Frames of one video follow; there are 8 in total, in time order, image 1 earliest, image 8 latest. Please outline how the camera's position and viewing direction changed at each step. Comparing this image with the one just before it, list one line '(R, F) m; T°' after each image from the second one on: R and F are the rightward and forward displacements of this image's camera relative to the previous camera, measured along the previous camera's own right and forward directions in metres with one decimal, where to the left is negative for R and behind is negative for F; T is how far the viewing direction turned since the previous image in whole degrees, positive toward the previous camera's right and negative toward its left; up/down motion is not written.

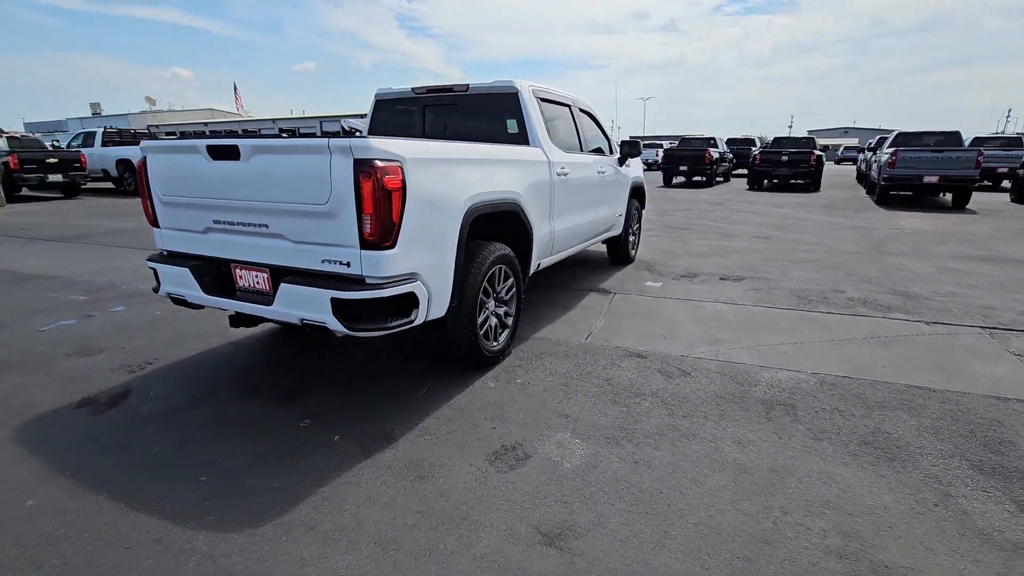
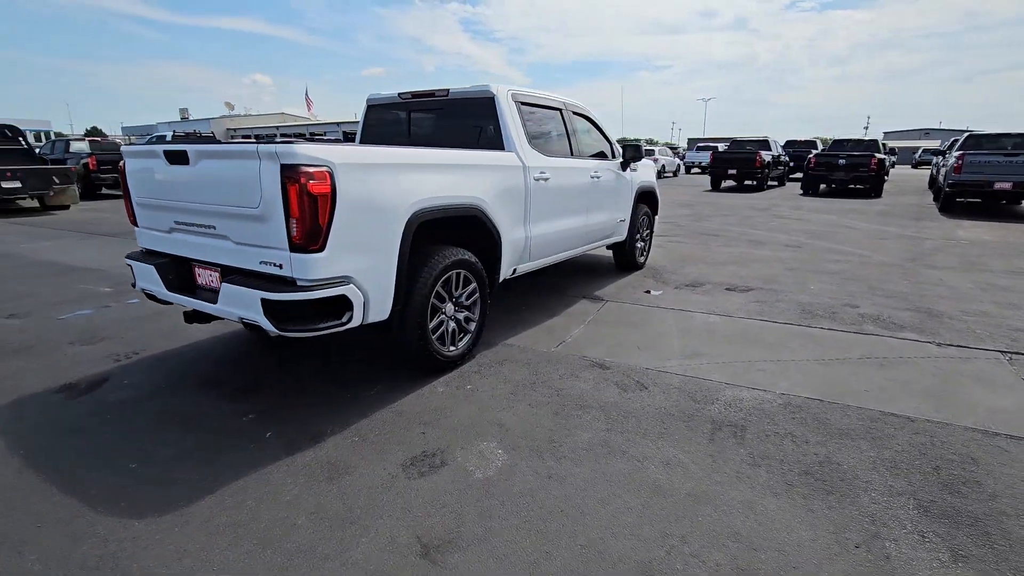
(+0.7, +0.1) m; -6°
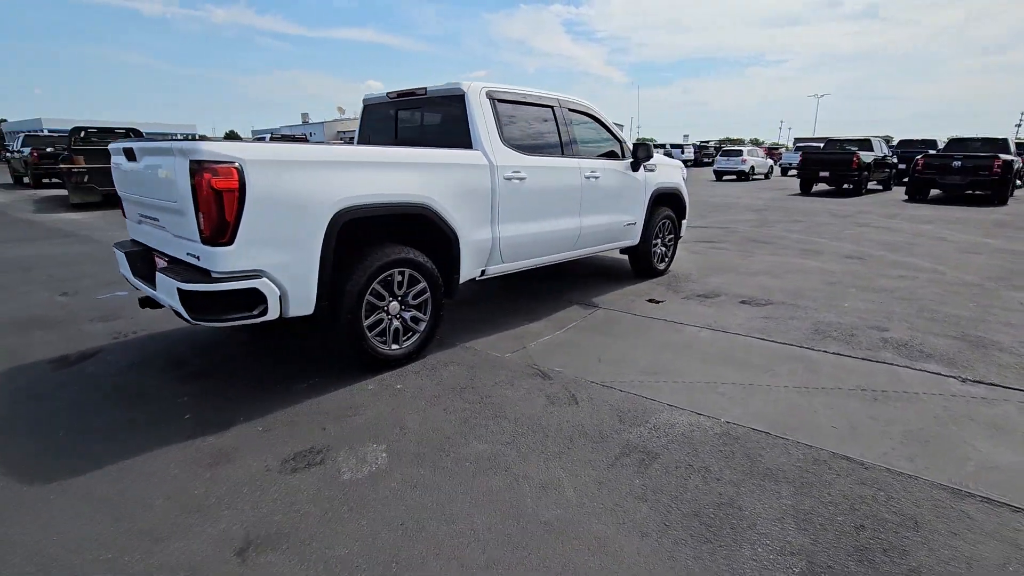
(+1.1, +0.2) m; -10°
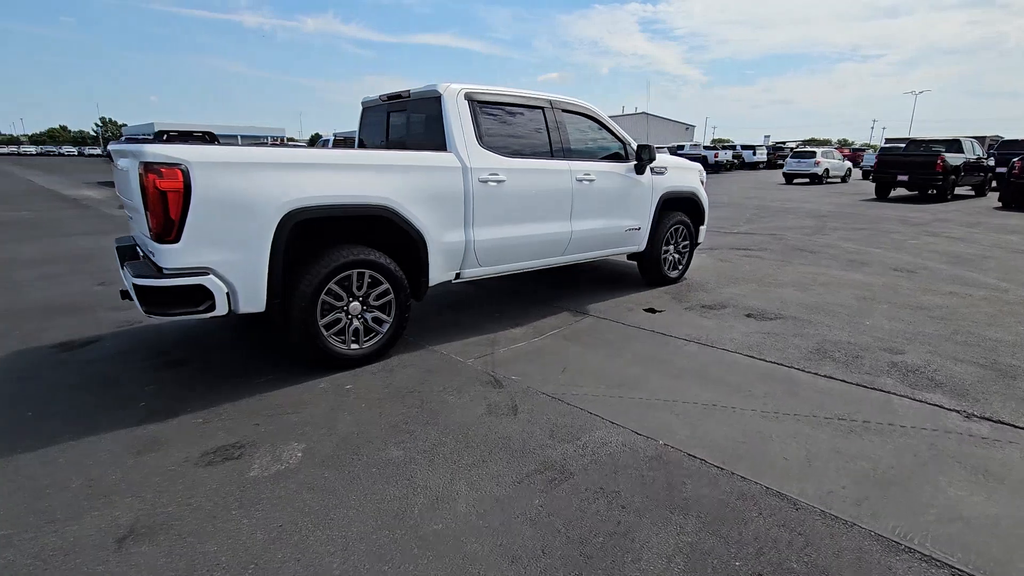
(+0.8, +0.1) m; -7°
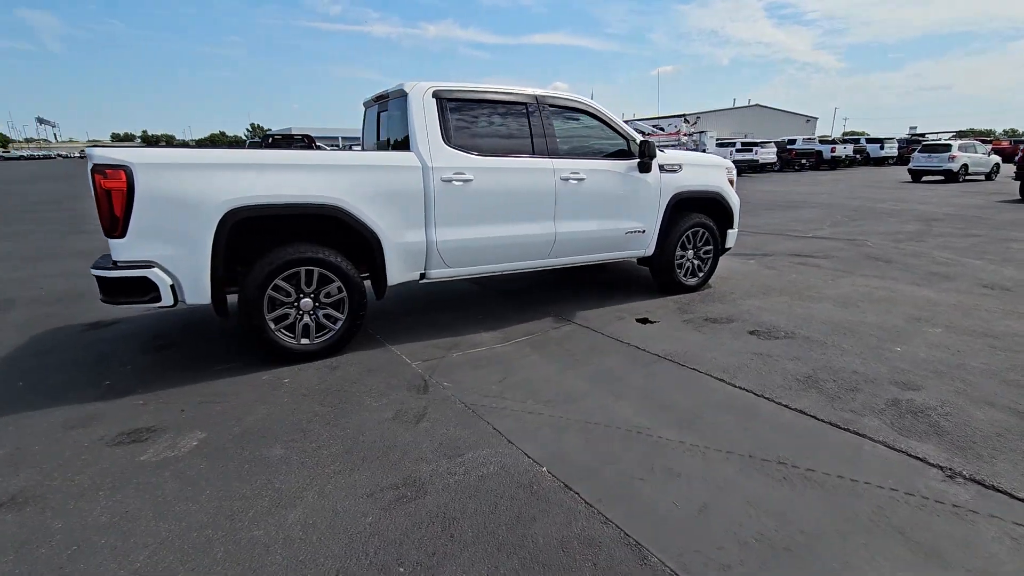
(+1.2, +0.3) m; -11°
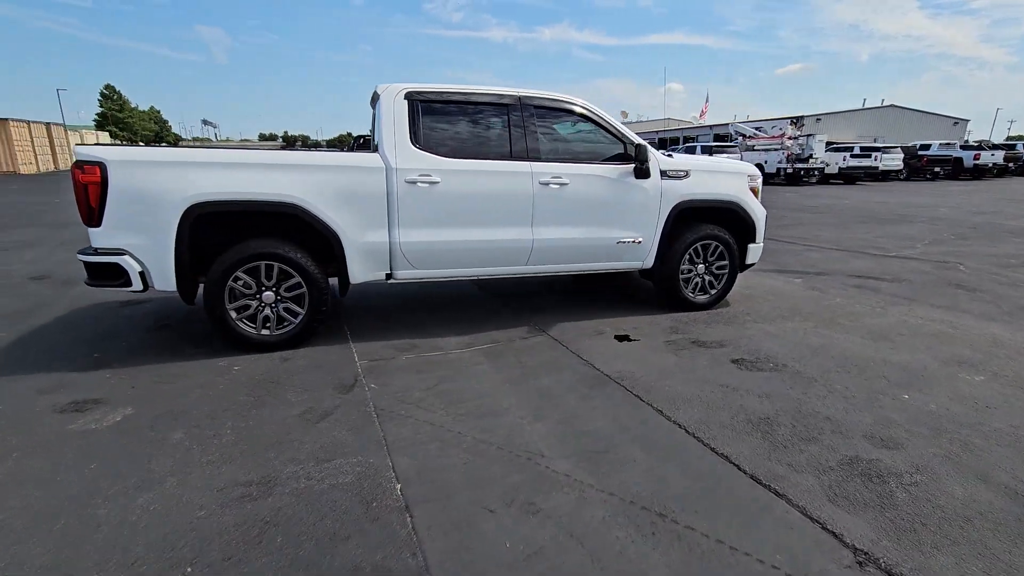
(+1.2, +0.3) m; -11°
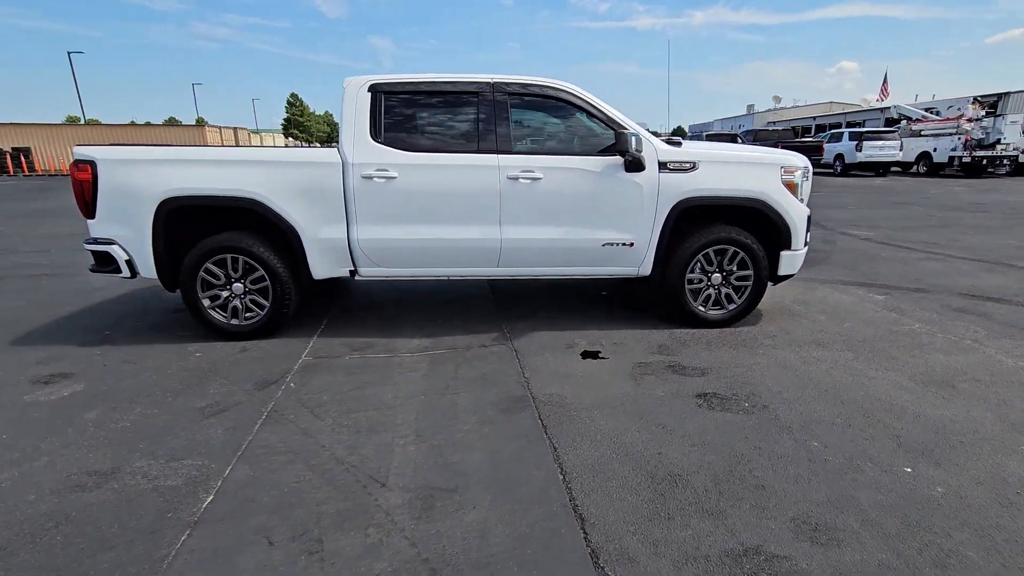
(+1.4, +0.6) m; -14°
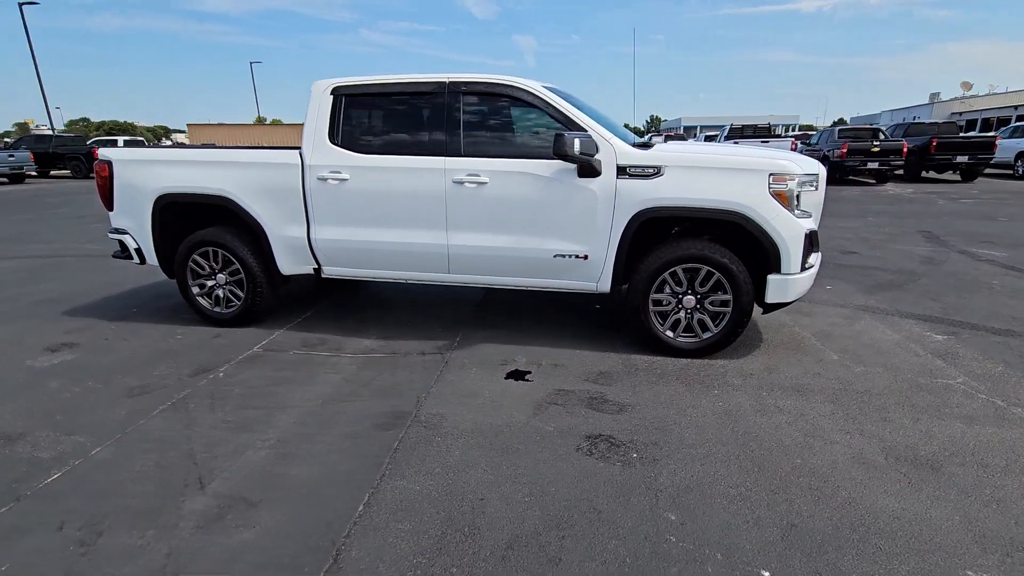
(+1.5, +0.4) m; -14°
